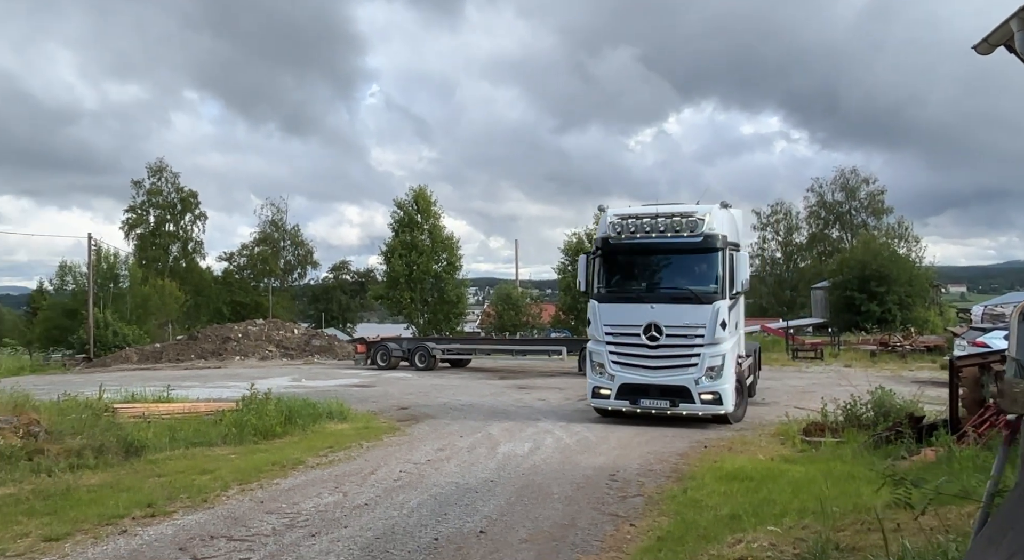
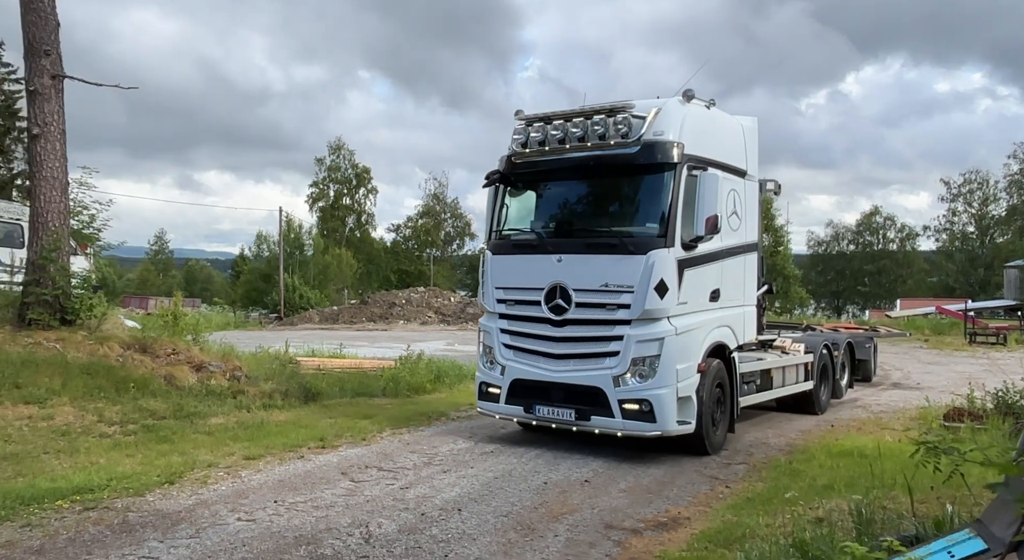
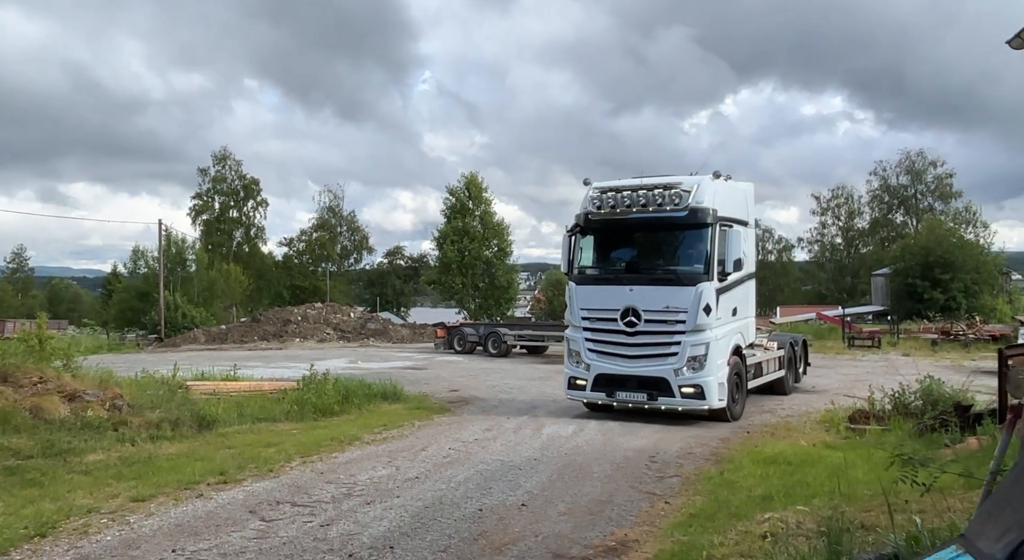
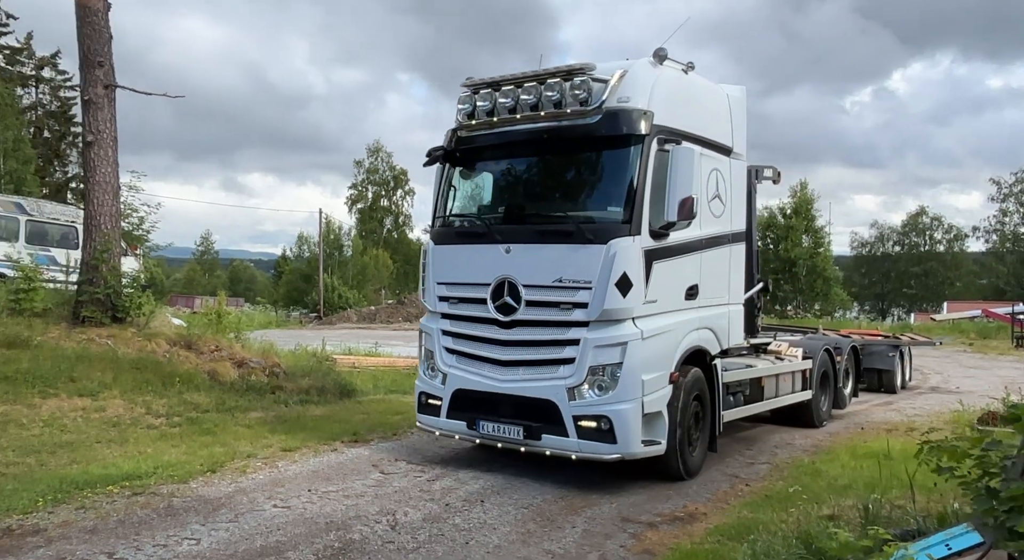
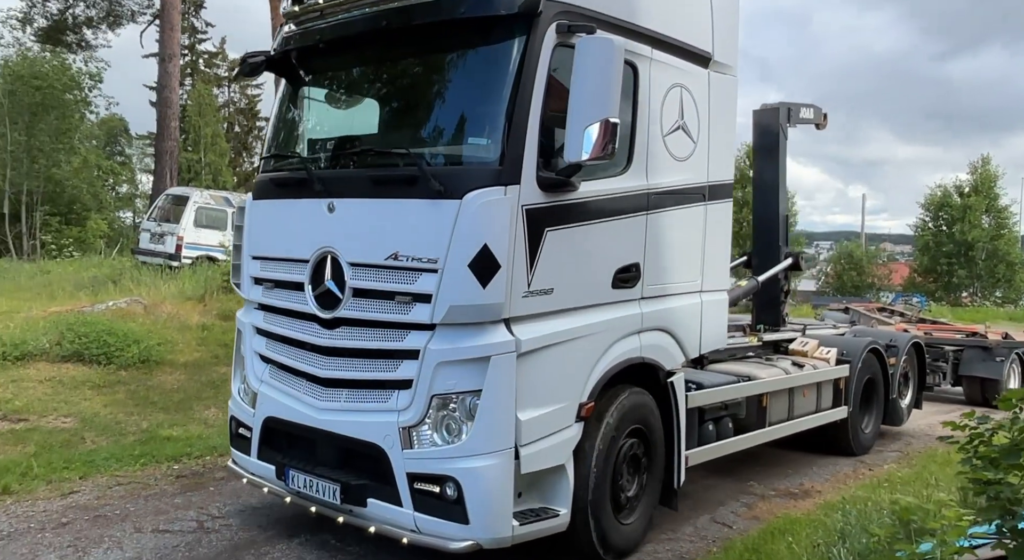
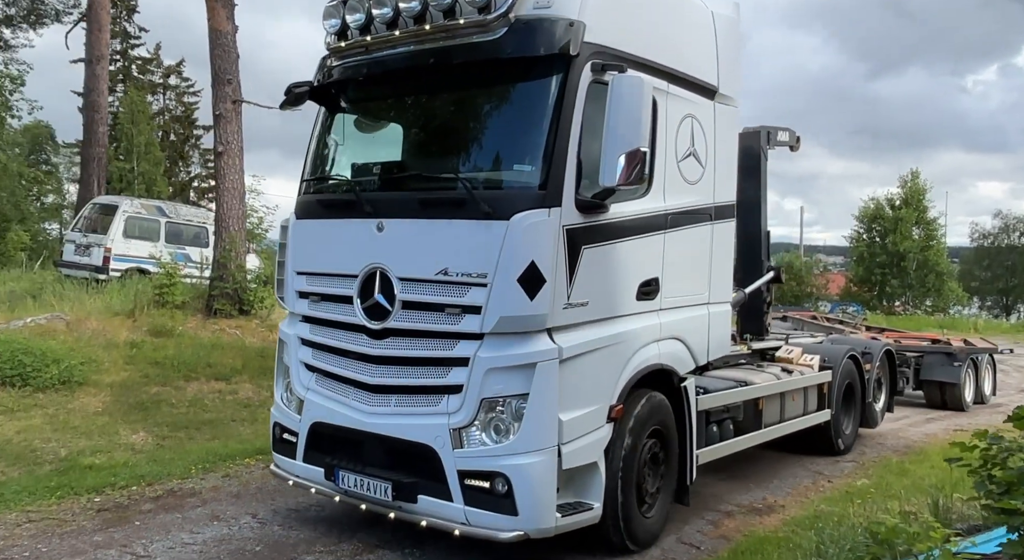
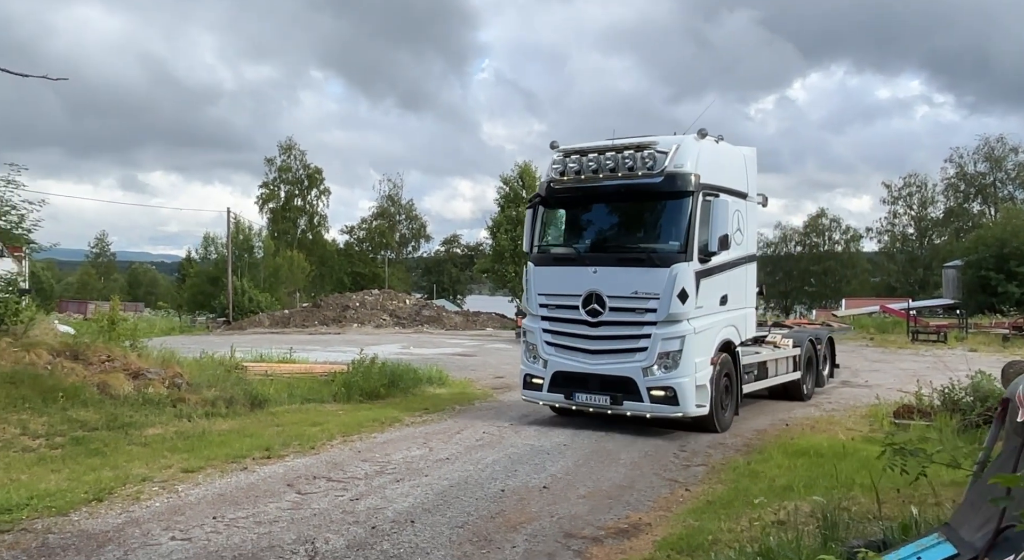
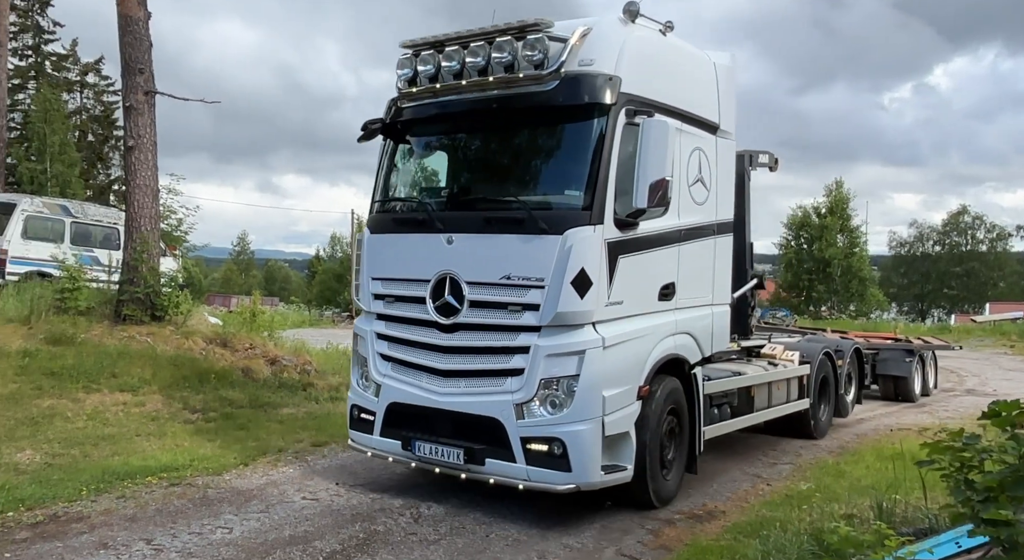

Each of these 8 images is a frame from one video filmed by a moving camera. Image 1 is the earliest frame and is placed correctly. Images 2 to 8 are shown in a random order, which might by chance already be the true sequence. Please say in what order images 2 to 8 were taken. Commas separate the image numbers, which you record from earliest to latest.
3, 7, 2, 4, 8, 6, 5
